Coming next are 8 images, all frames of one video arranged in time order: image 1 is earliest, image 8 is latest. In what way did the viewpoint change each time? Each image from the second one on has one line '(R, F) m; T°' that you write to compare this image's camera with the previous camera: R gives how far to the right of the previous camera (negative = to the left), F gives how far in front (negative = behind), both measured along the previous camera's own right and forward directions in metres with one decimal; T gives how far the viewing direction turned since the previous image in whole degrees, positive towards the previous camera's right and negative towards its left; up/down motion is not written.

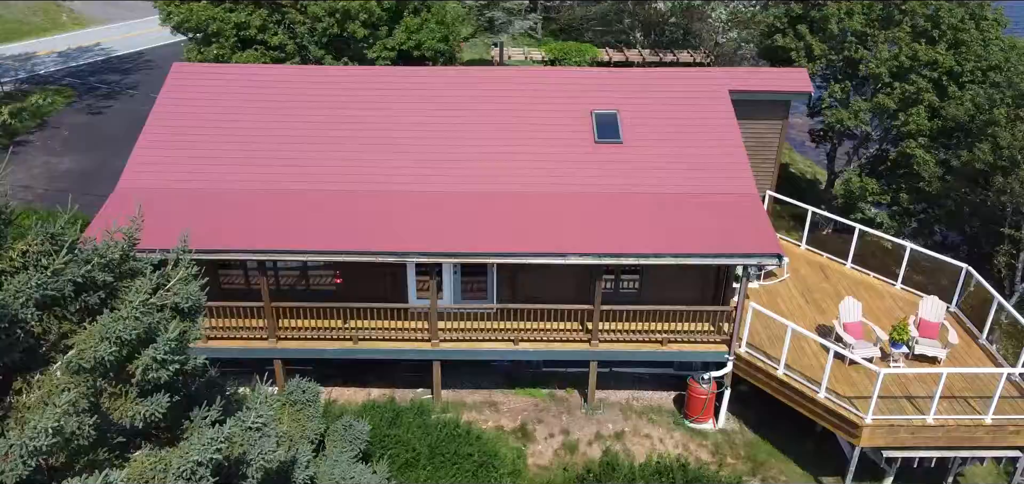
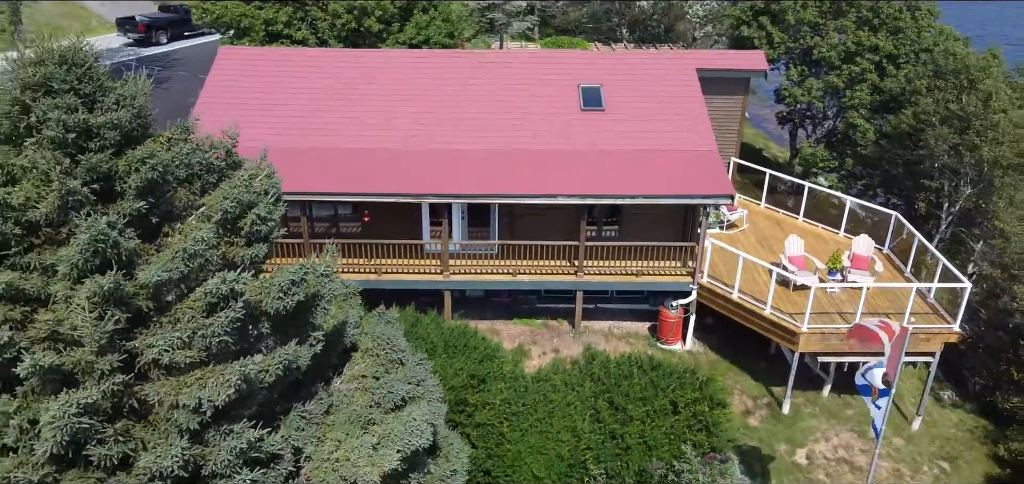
(0.0, -2.4) m; 0°
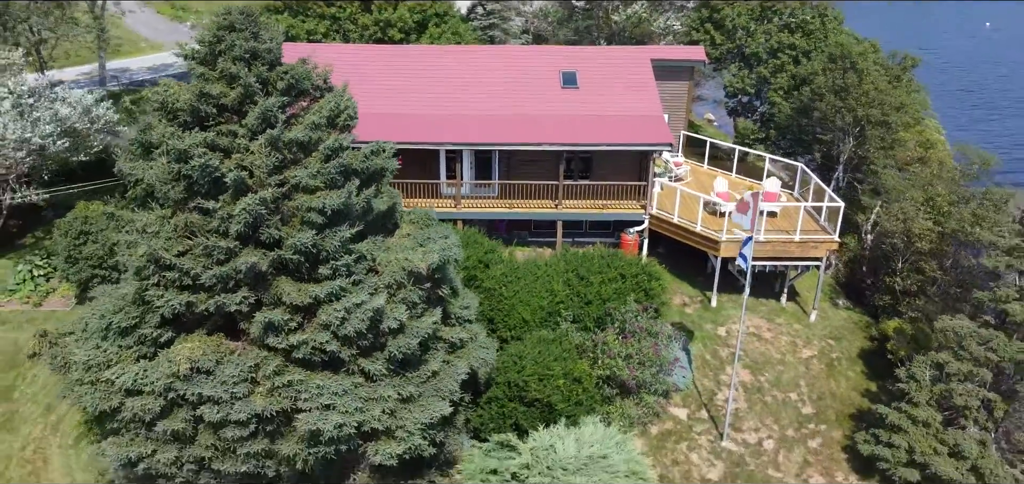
(+0.1, -4.8) m; 0°
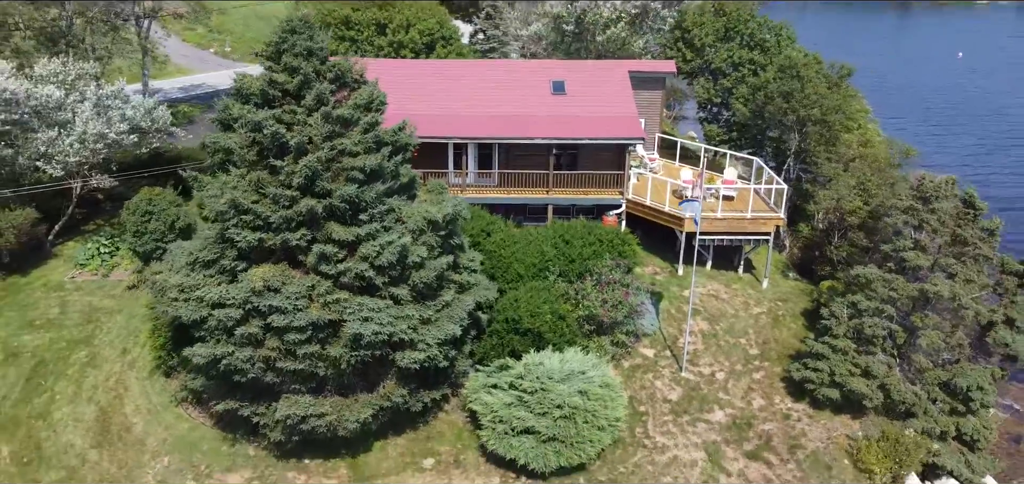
(0.0, -3.5) m; 0°
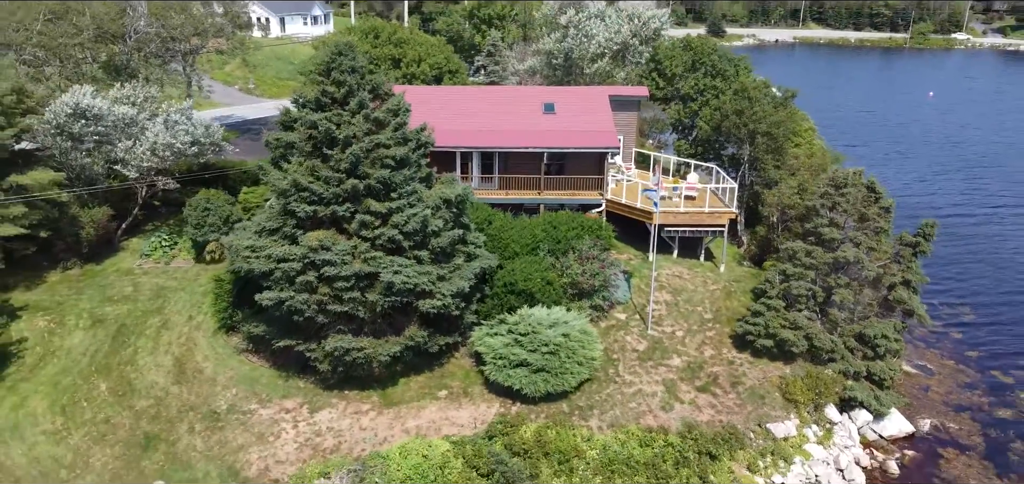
(+0.1, -4.4) m; 0°
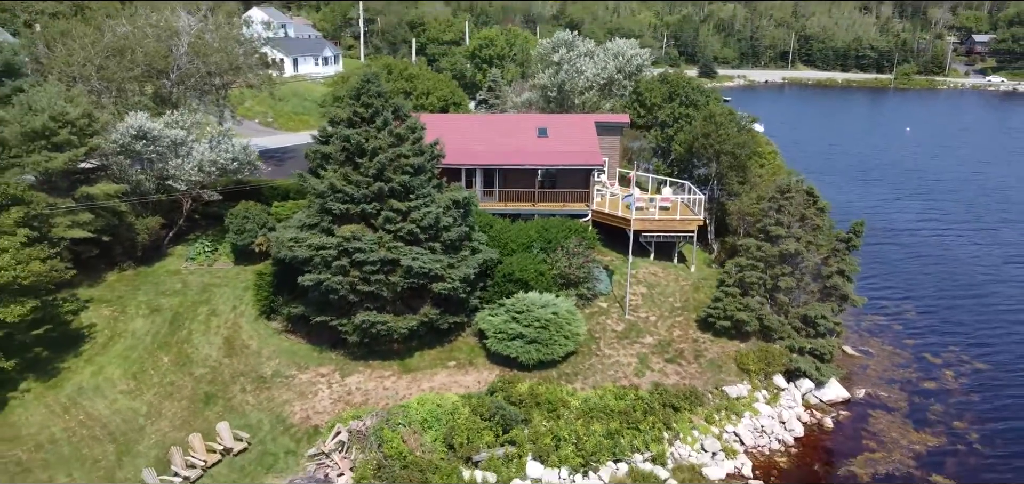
(+0.1, -4.1) m; 0°
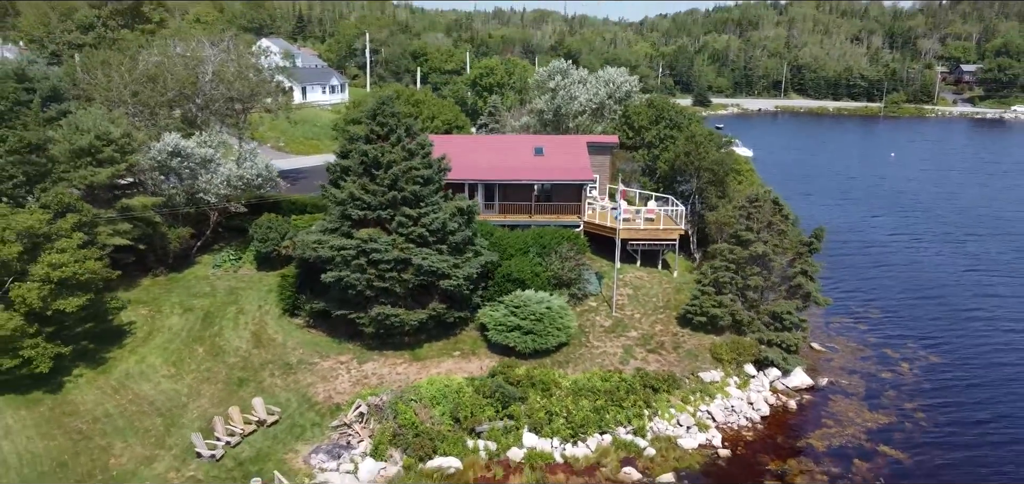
(0.0, -3.1) m; 0°
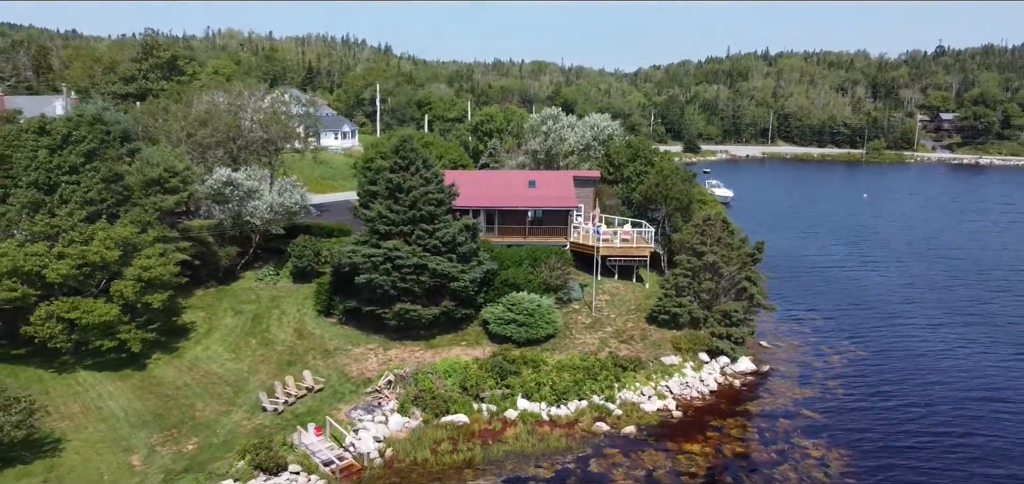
(+0.1, -6.3) m; 0°
